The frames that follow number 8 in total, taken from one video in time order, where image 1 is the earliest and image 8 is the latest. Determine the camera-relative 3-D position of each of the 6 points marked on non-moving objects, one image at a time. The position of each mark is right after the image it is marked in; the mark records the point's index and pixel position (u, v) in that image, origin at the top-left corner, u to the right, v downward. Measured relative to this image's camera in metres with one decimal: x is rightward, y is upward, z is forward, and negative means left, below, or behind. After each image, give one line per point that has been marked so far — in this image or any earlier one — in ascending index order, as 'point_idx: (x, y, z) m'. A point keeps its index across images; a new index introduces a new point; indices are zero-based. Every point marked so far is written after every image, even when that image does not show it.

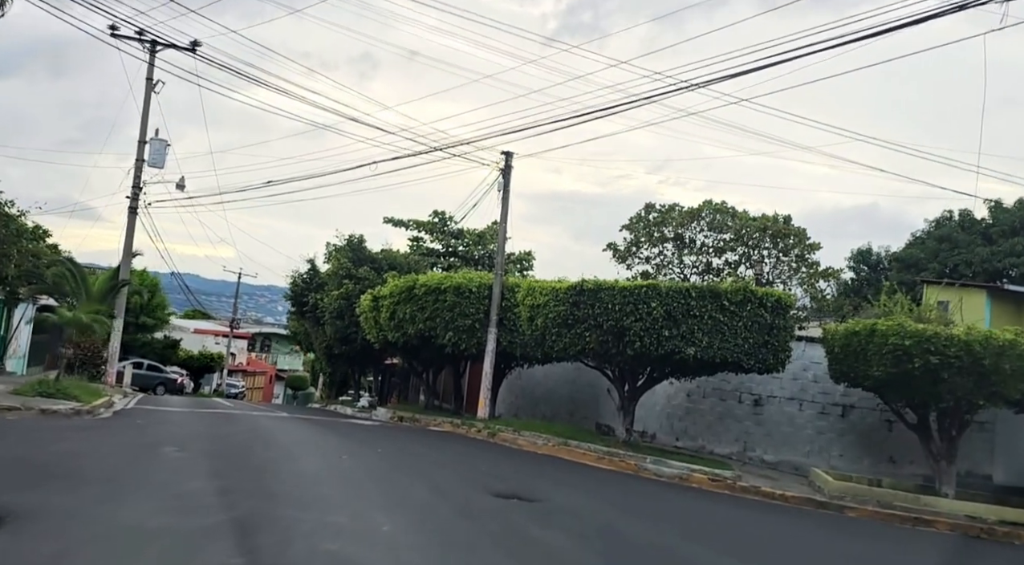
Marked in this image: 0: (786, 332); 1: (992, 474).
0: (+5.3, -1.1, +19.1) m
1: (+10.4, -4.5, +21.1) m
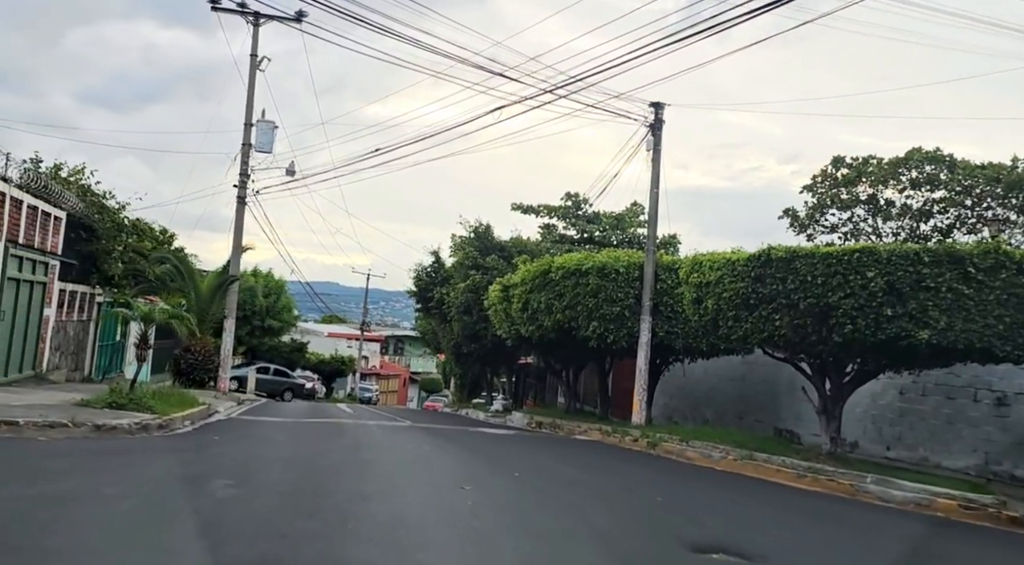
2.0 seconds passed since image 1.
0: (+8.0, -0.5, +14.0) m
1: (+13.4, -3.7, +15.3) m
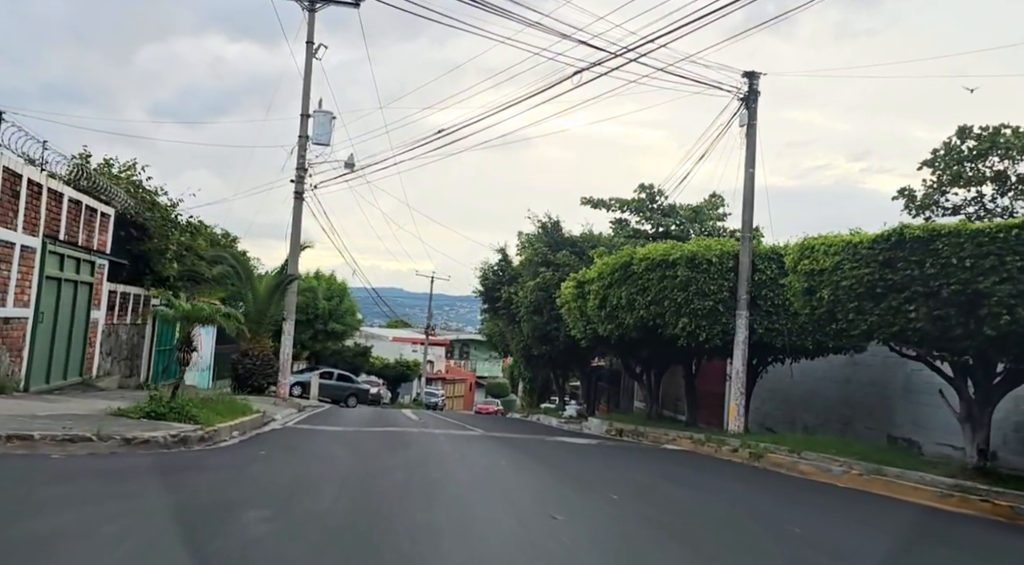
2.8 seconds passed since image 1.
0: (+9.1, -0.2, +11.4) m
1: (+14.7, -3.3, +12.3) m
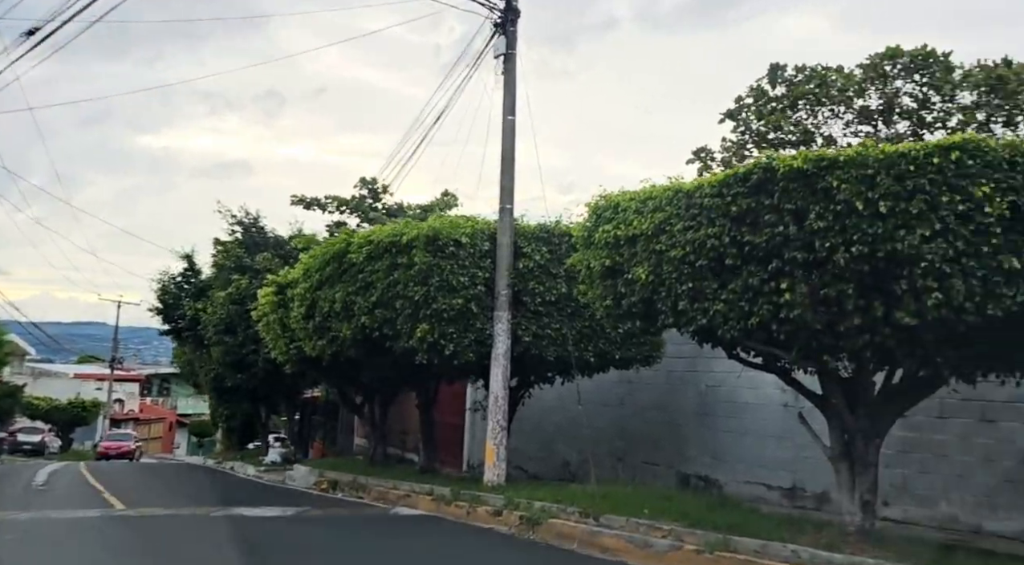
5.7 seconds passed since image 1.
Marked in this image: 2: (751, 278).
0: (+6.2, +0.2, +7.7) m
1: (+11.3, -2.9, +10.1) m
2: (+2.2, 0.0, +8.6) m
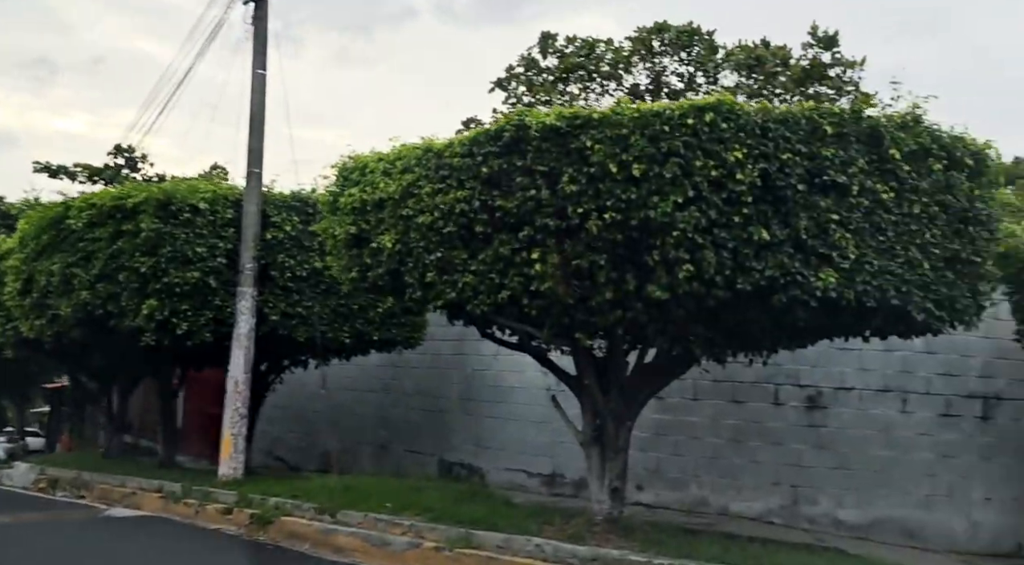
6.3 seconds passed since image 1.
0: (+4.0, +0.4, +7.9) m
1: (+8.4, -2.8, +11.4) m
2: (-0.1, +0.3, +7.9) m
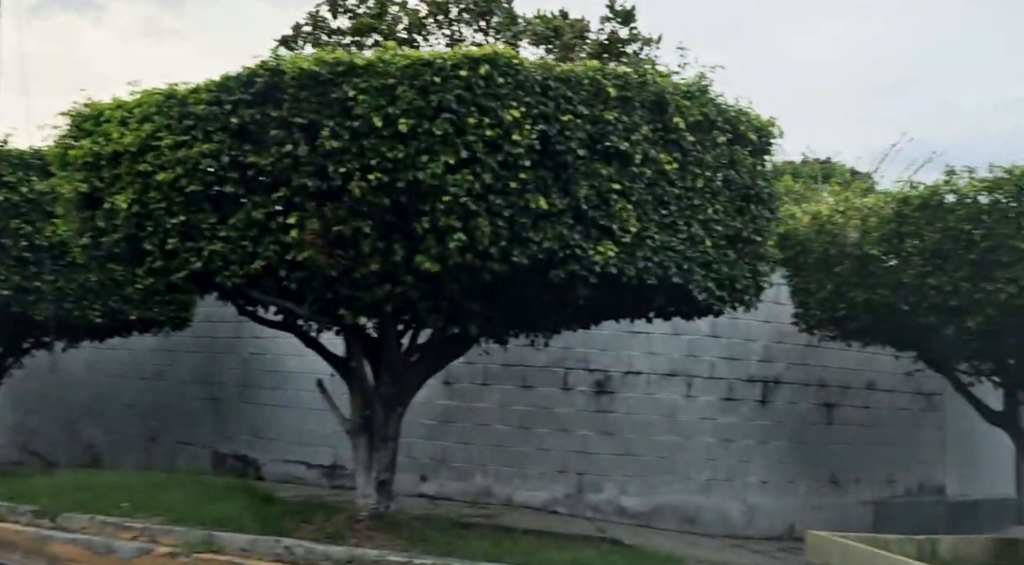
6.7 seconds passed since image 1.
0: (+2.1, +0.6, +7.7) m
1: (+5.6, -2.7, +12.0) m
2: (-1.9, +0.5, +6.9) m
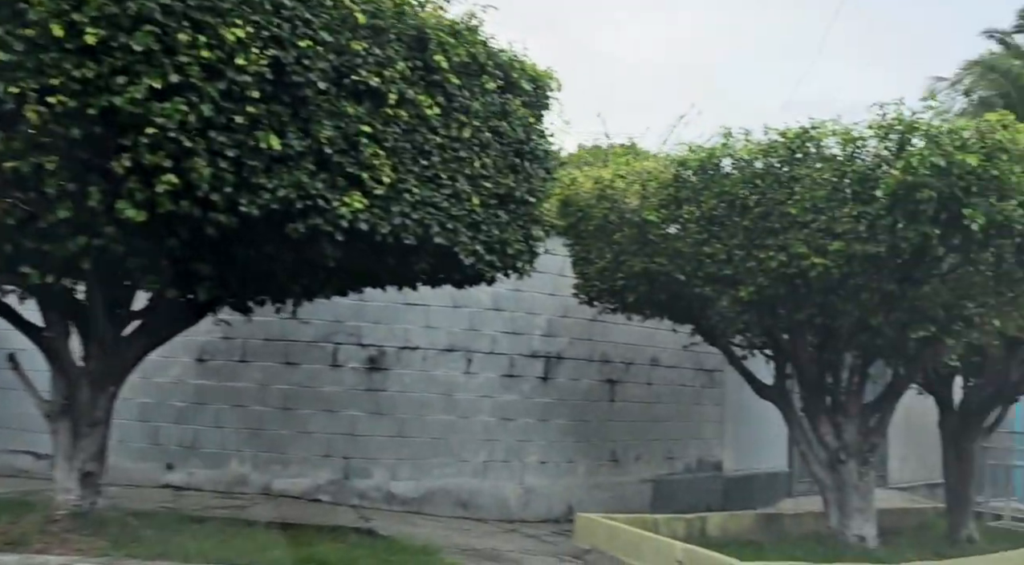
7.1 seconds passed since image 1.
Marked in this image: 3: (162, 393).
0: (+0.2, +0.8, +7.1) m
1: (+2.8, -2.4, +12.1) m
2: (-3.6, +0.9, +5.5) m
3: (-3.6, -1.2, +9.6) m
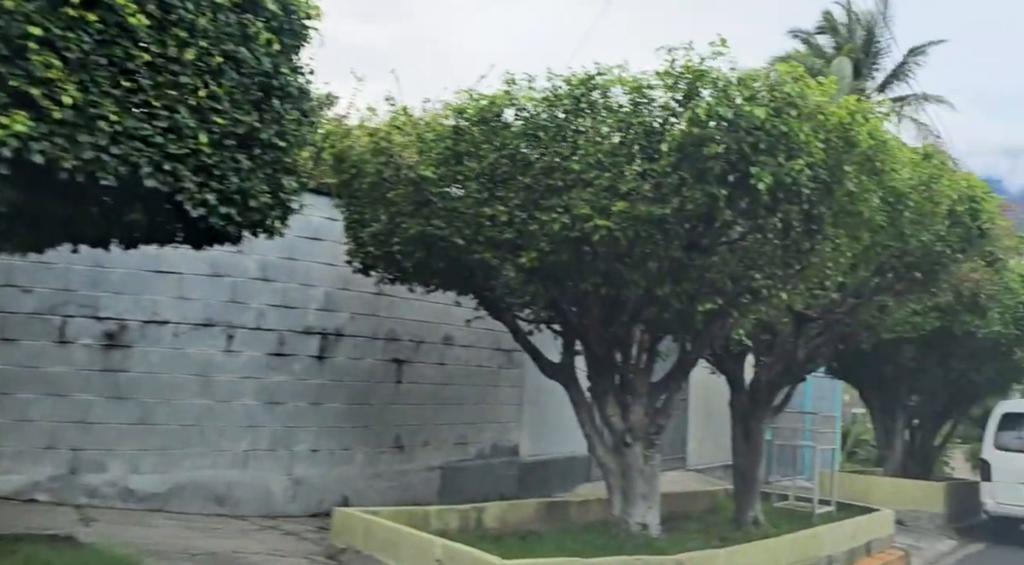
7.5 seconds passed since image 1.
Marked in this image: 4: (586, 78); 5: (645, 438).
0: (-1.5, +1.1, +6.1) m
1: (+0.1, -2.0, +11.5) m
2: (-4.9, +1.2, +3.8) m
3: (-5.7, -0.8, +7.9) m
4: (+0.5, +1.4, +6.2) m
5: (+1.1, -1.2, +7.4) m
